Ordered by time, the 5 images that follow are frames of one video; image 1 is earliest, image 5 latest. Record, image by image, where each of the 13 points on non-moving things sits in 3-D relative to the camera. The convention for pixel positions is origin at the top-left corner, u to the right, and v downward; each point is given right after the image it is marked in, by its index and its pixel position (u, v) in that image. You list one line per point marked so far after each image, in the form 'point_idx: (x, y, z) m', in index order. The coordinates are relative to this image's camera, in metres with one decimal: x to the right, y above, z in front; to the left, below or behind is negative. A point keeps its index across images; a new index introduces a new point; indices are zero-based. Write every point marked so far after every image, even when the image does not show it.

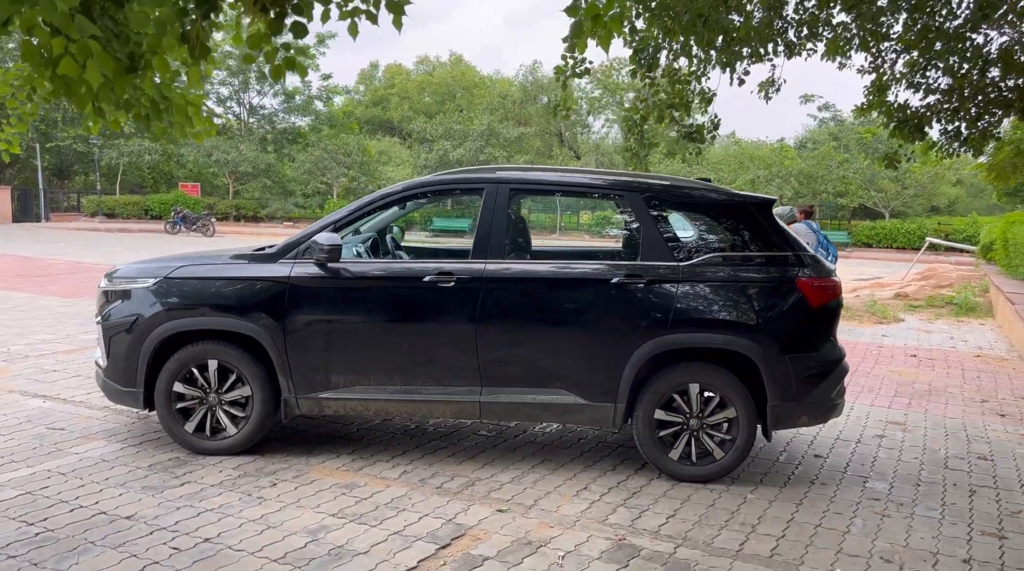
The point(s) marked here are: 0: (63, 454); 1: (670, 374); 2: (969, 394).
0: (-2.8, -1.0, +5.2) m
1: (+1.0, -0.5, +5.0) m
2: (+4.3, -1.0, +7.8) m
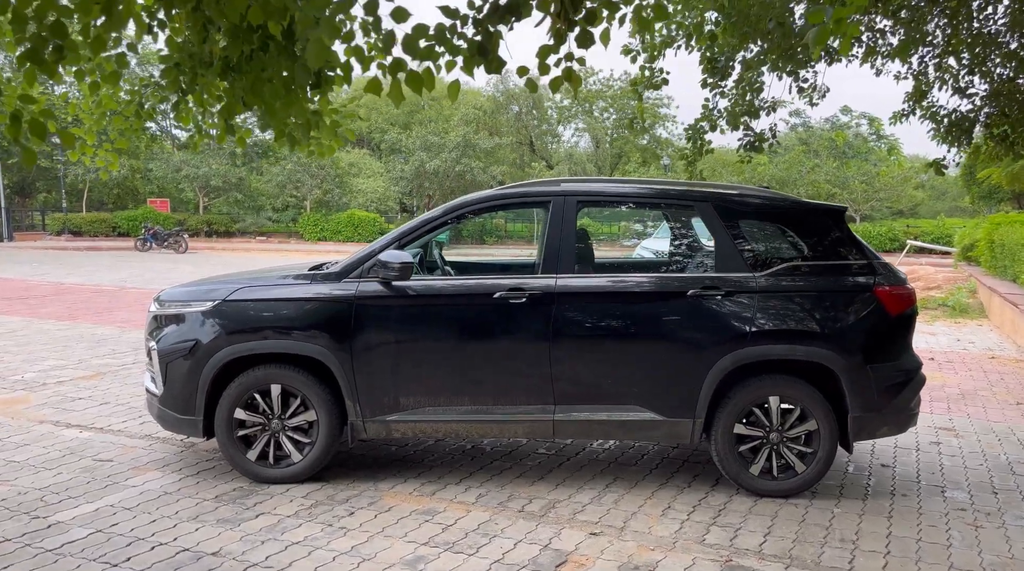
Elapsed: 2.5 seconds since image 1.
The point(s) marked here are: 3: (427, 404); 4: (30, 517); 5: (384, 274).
0: (-2.3, -1.2, +4.9) m
1: (+1.4, -0.6, +4.9) m
2: (+4.6, -1.0, +7.9) m
3: (-0.5, -0.7, +5.0) m
4: (-2.6, -1.2, +4.4) m
5: (-0.7, +0.1, +4.9) m
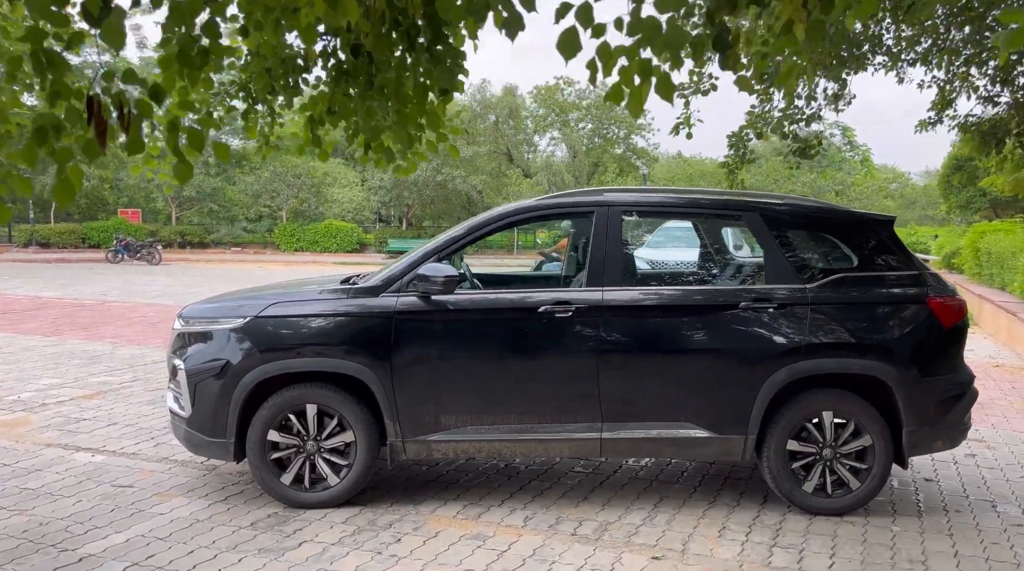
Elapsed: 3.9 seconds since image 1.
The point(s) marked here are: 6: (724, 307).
0: (-2.0, -1.3, +4.6) m
1: (+1.7, -0.7, +4.8) m
2: (+4.8, -1.1, +7.8) m
3: (-0.2, -0.8, +4.8) m
4: (-2.3, -1.3, +4.2) m
5: (-0.5, 0.0, +4.7) m
6: (+1.2, -0.1, +4.8) m
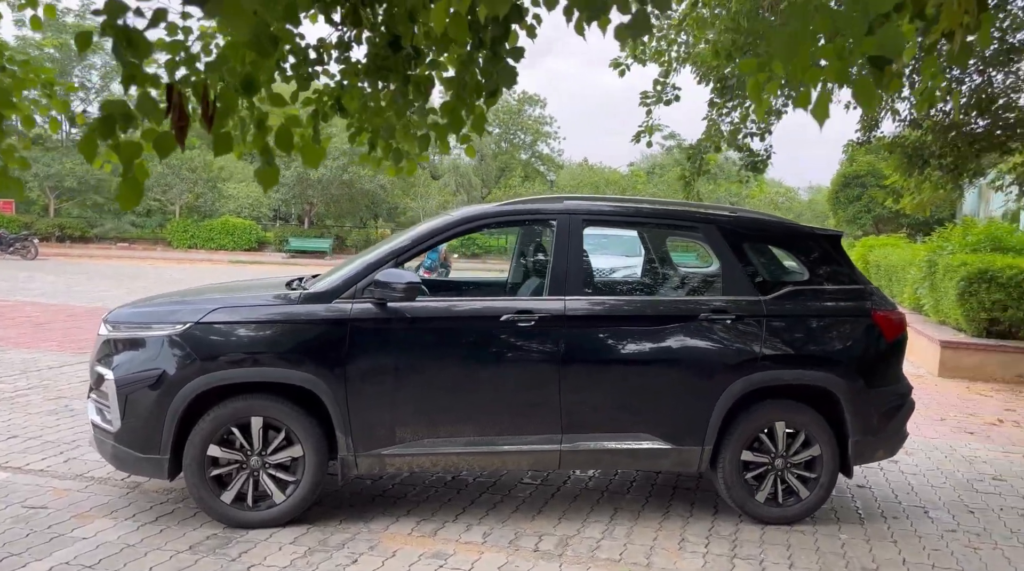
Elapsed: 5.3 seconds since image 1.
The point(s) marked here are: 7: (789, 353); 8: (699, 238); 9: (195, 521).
0: (-2.2, -1.3, +4.2) m
1: (+1.4, -0.7, +4.8) m
2: (+4.1, -1.3, +8.3) m
3: (-0.5, -0.8, +4.6) m
4: (-2.4, -1.3, +3.7) m
5: (-0.7, -0.1, +4.5) m
6: (+1.0, -0.2, +4.8) m
7: (+1.6, -0.4, +4.8) m
8: (+1.1, +0.3, +5.0) m
9: (-1.7, -1.3, +4.5) m
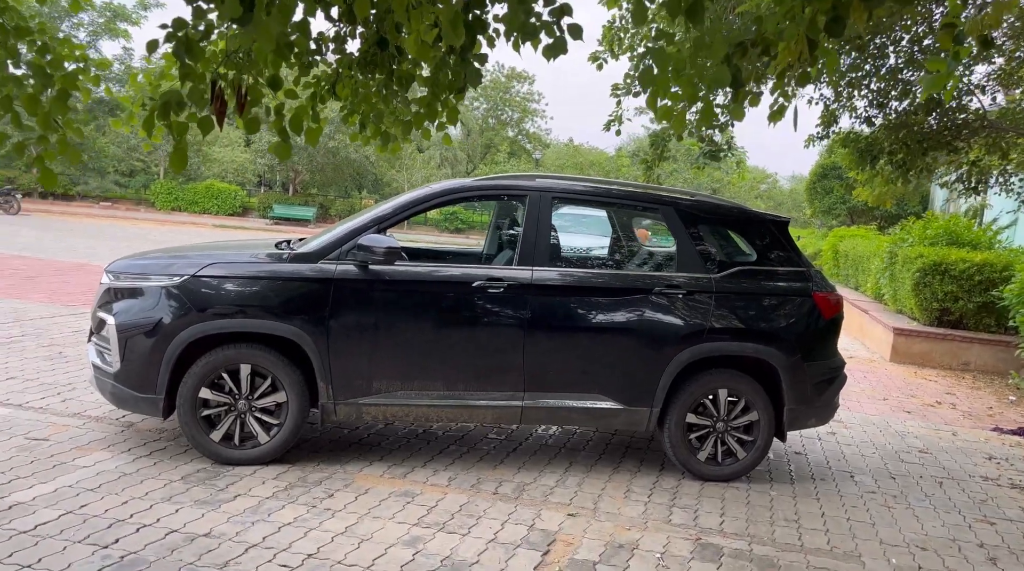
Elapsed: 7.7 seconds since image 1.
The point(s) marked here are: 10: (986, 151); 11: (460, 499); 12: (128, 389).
0: (-2.5, -1.0, +4.6) m
1: (+1.2, -0.6, +5.3) m
2: (+3.8, -1.1, +8.8) m
3: (-0.7, -0.6, +5.1) m
4: (-2.6, -1.1, +4.1) m
5: (-0.9, +0.2, +4.9) m
6: (+0.8, 0.0, +5.2) m
7: (+1.4, -0.3, +5.3) m
8: (+1.0, +0.4, +5.4) m
9: (-2.0, -1.0, +5.0) m
10: (+4.8, +1.3, +8.3) m
11: (-0.3, -1.2, +4.7) m
12: (-2.2, -0.6, +4.8) m
